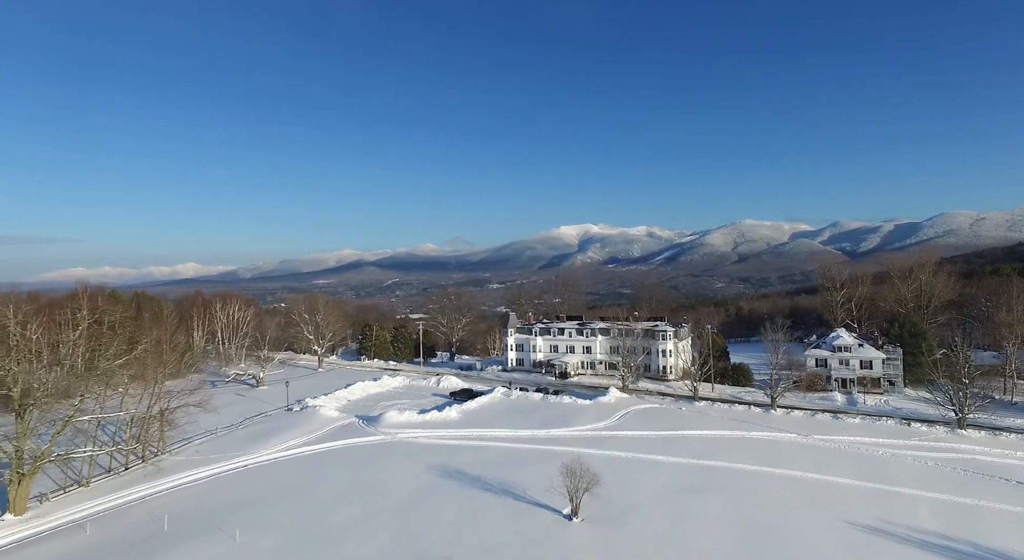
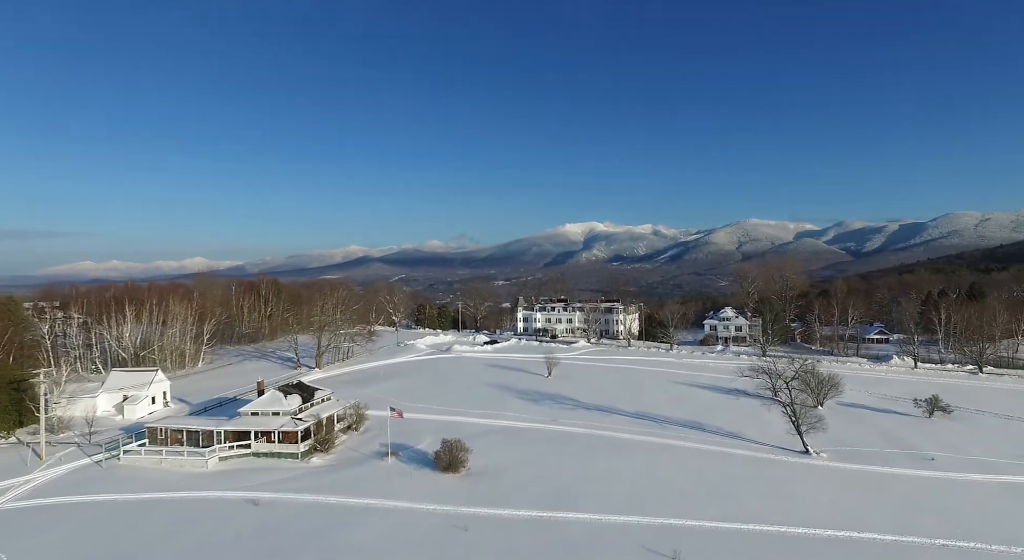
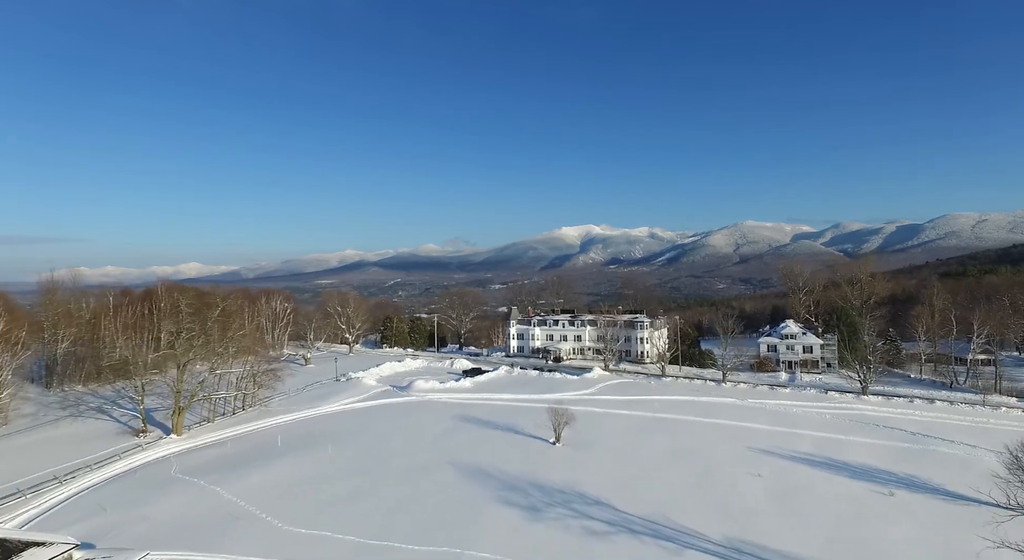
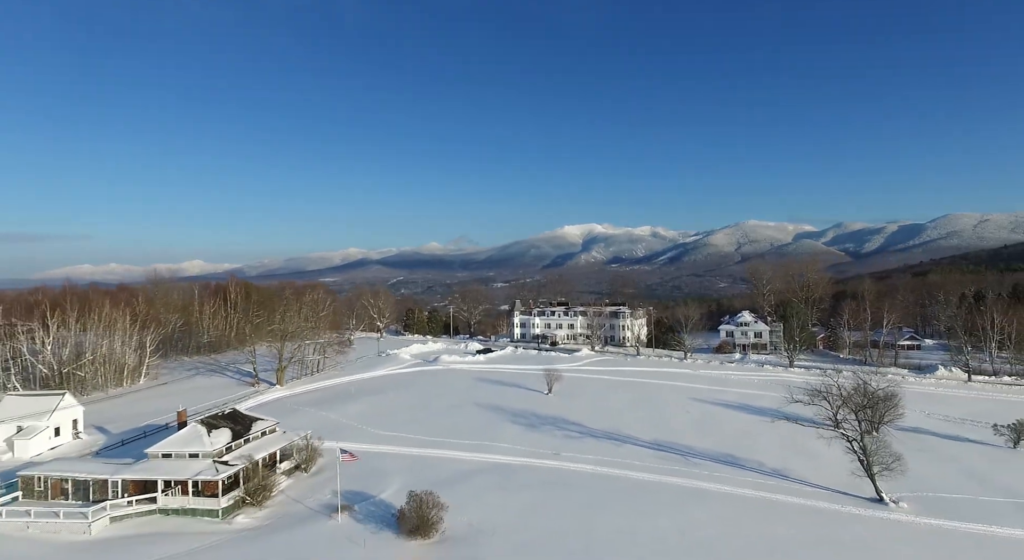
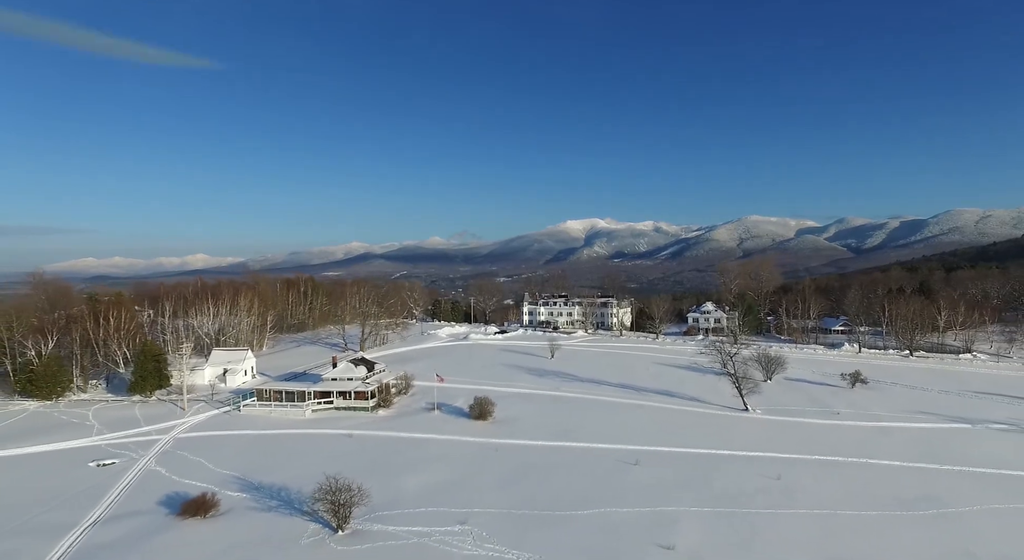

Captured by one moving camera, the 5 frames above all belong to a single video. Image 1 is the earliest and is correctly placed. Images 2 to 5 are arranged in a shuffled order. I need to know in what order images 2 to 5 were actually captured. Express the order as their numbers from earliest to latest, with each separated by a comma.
3, 4, 2, 5
